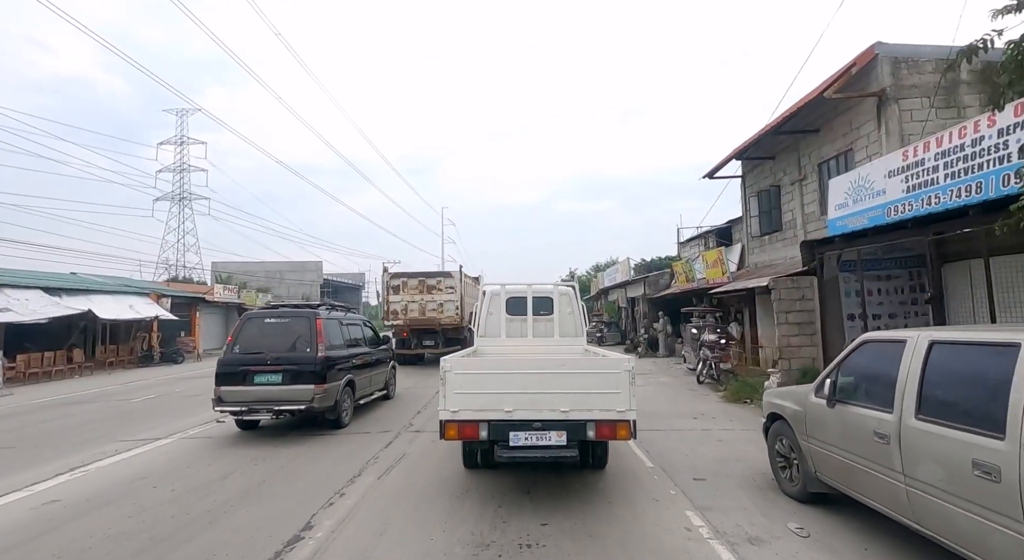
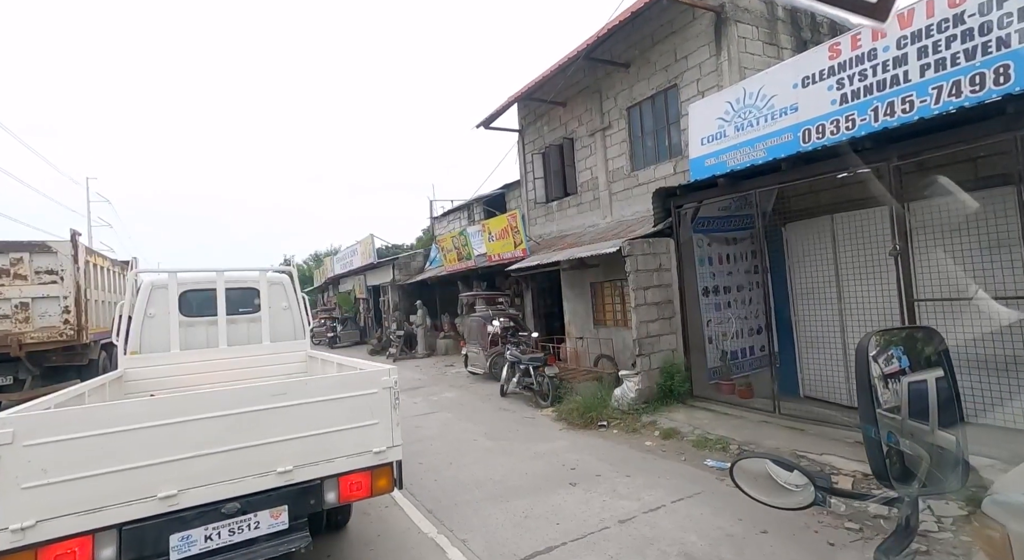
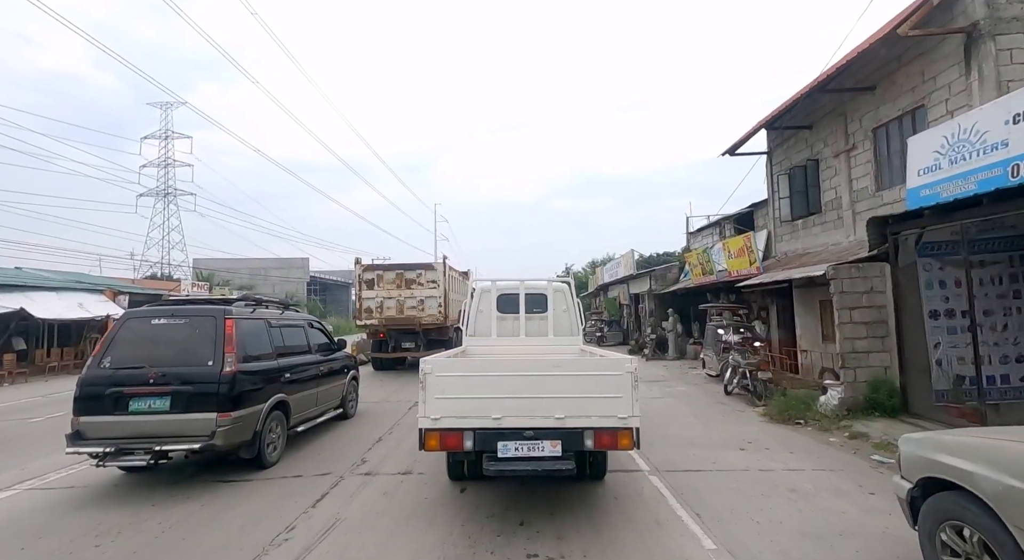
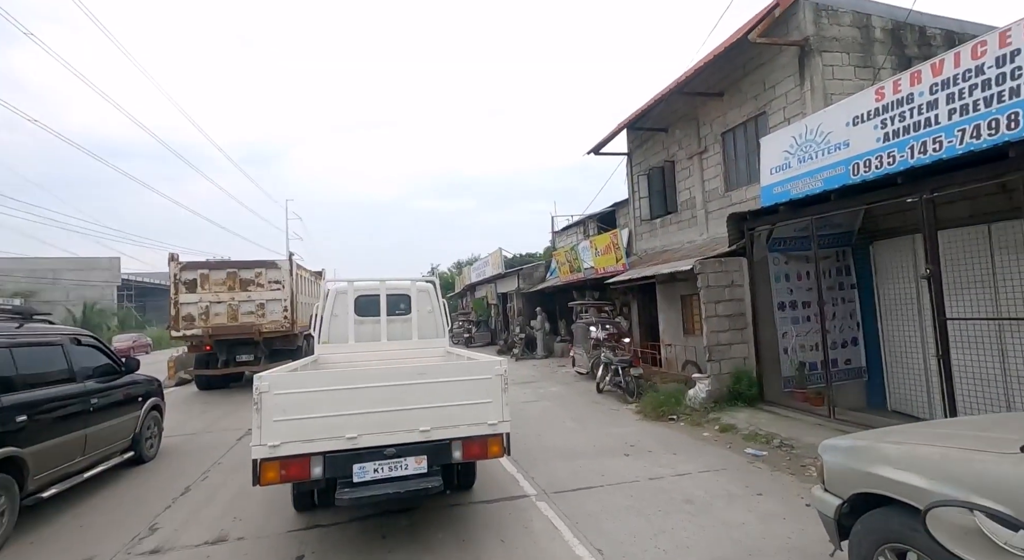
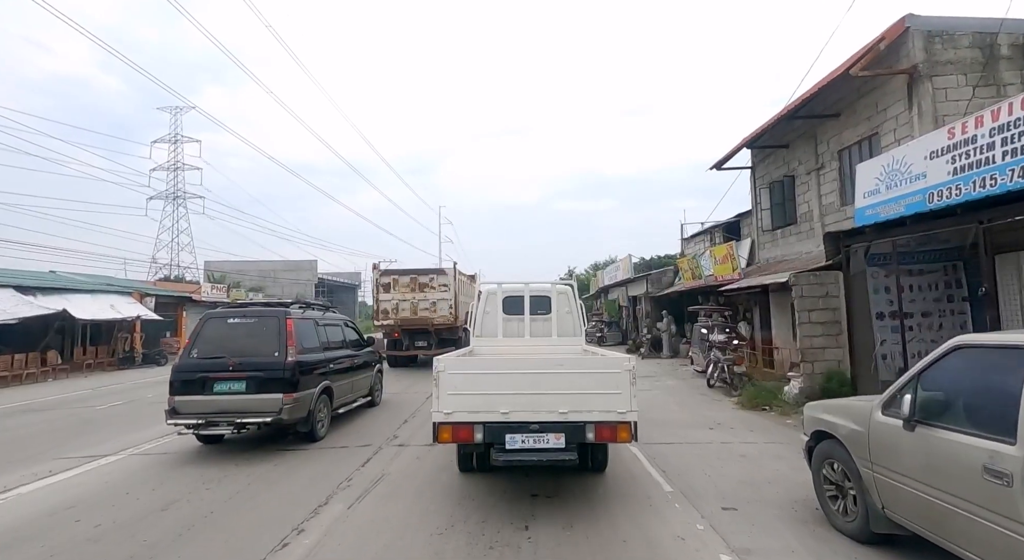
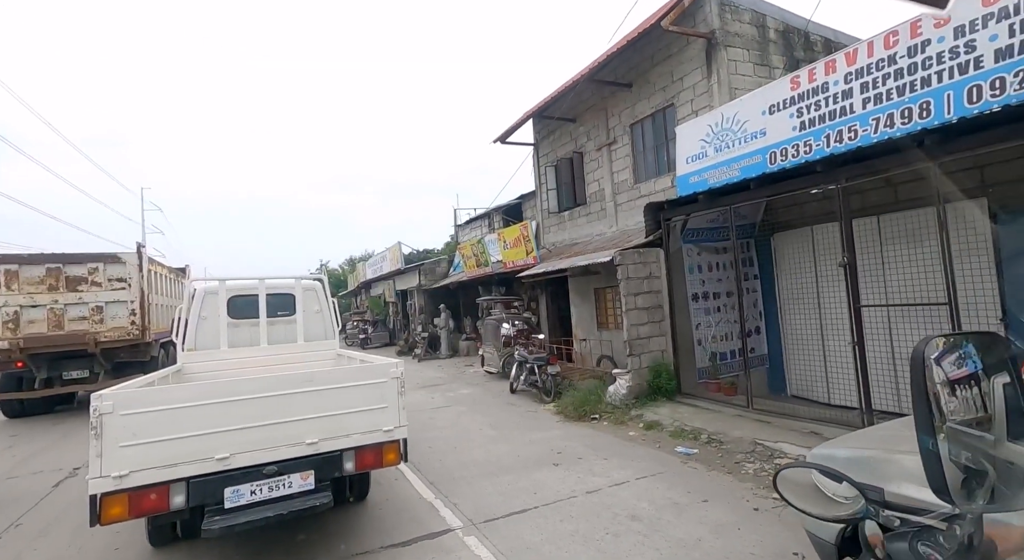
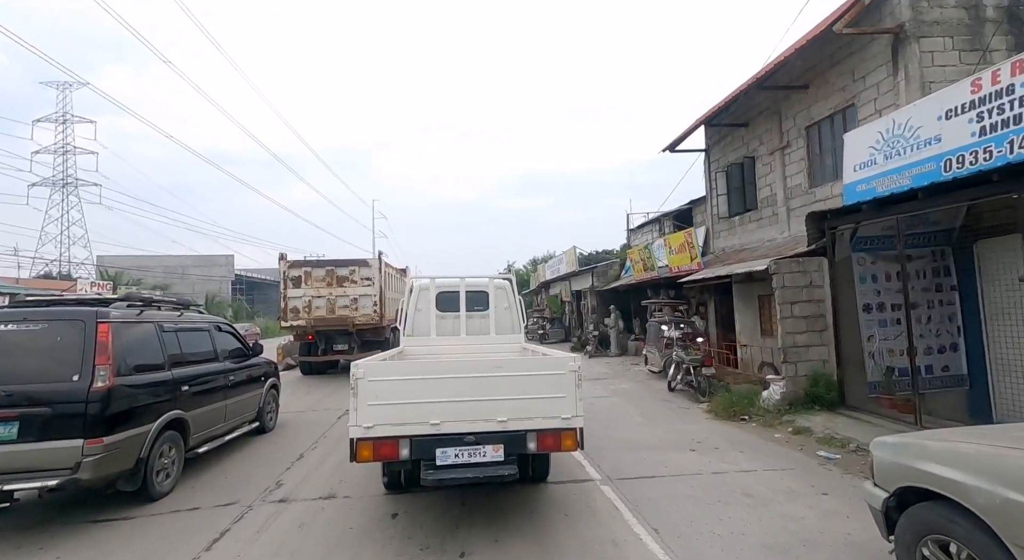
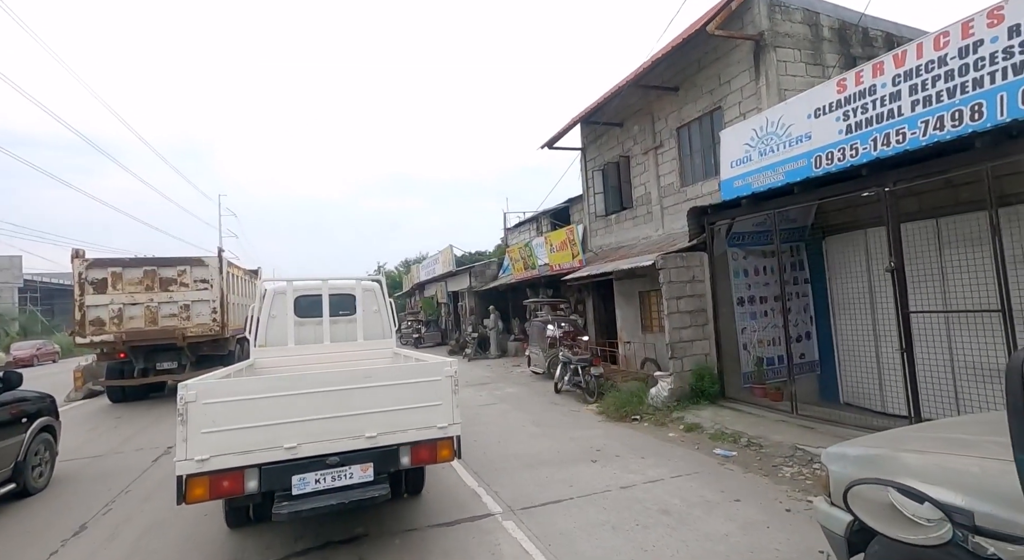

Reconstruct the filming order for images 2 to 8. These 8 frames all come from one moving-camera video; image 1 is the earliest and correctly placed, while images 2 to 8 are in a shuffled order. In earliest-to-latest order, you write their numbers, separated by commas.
5, 3, 7, 4, 8, 6, 2
